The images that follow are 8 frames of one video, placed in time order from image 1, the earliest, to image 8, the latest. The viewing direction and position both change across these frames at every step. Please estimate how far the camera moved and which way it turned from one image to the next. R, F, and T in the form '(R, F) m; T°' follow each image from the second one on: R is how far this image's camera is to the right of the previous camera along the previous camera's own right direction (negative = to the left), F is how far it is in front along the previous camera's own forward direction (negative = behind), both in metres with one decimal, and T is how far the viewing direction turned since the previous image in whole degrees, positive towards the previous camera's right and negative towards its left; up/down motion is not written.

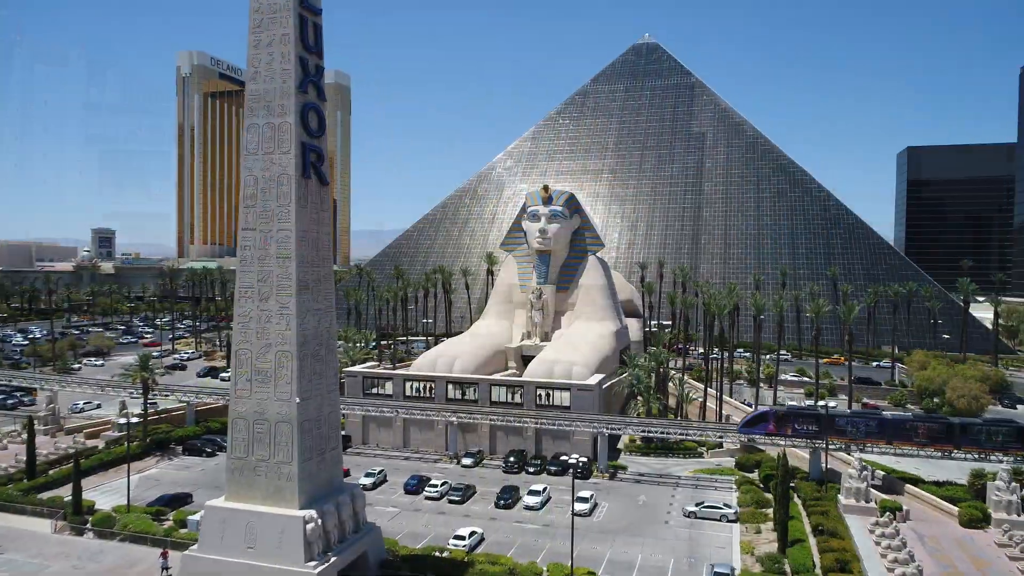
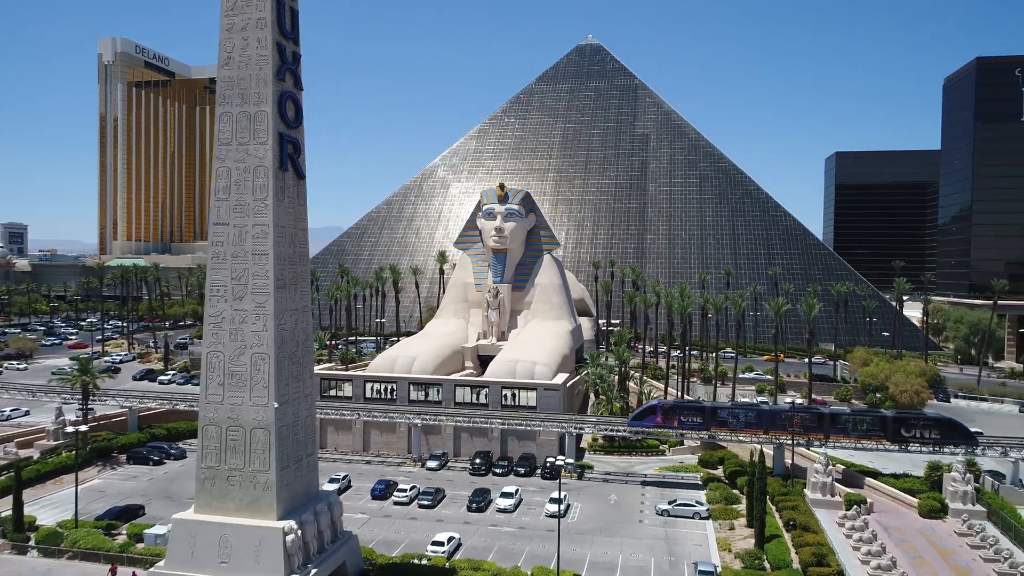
(-1.1, +0.4) m; +5°
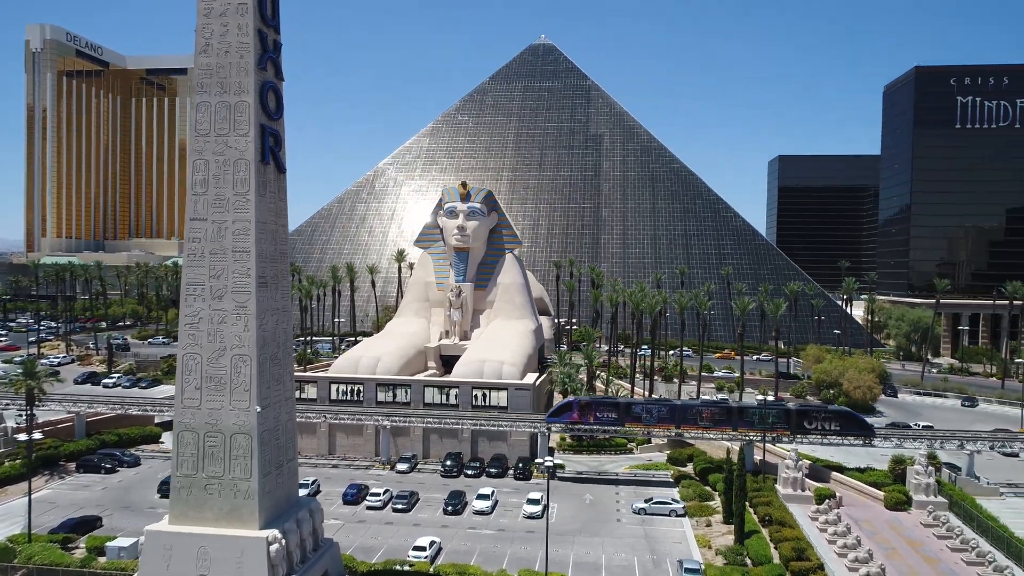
(-1.0, +0.3) m; +4°
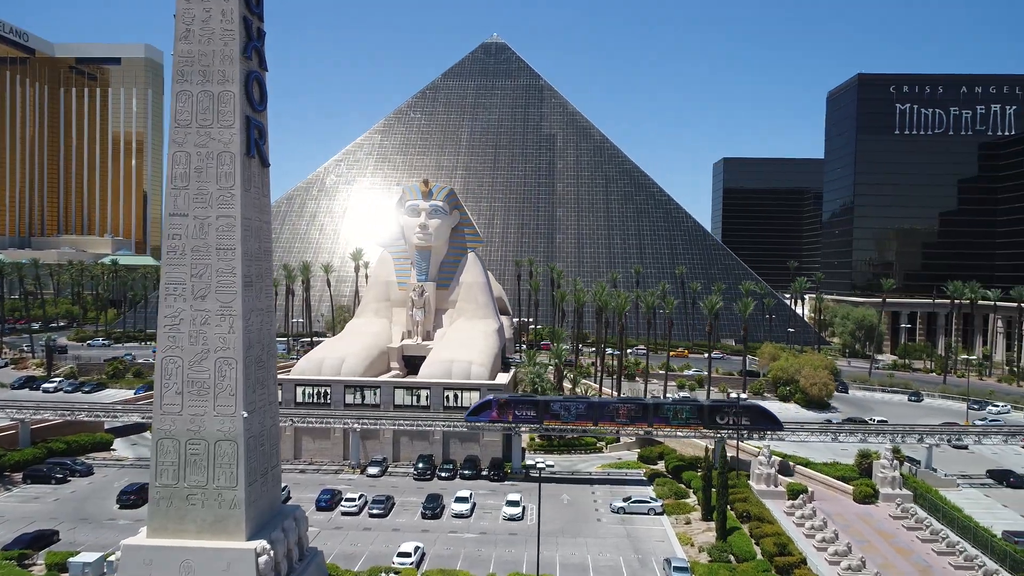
(-1.0, +0.3) m; +5°
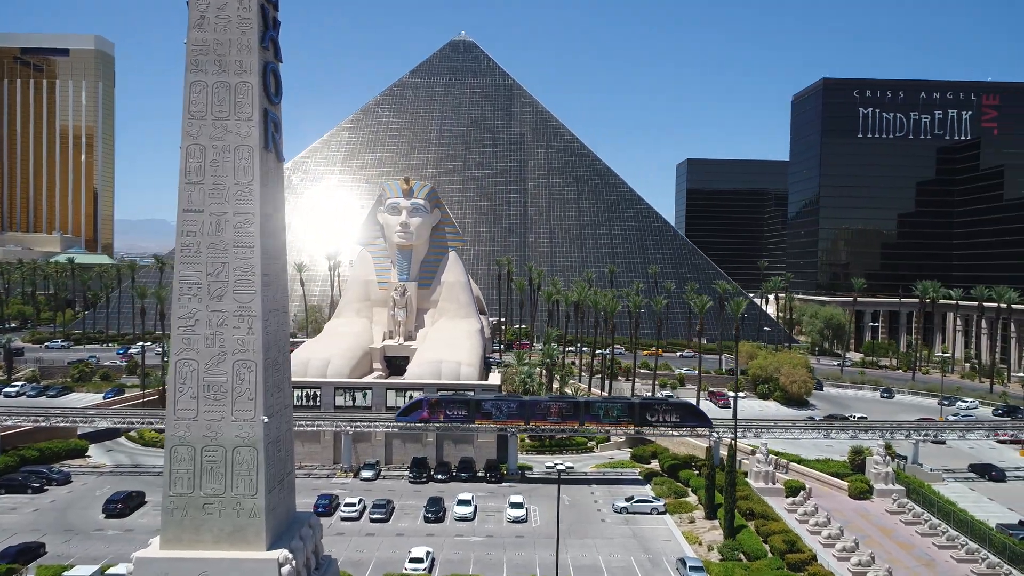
(-1.3, +0.3) m; +3°
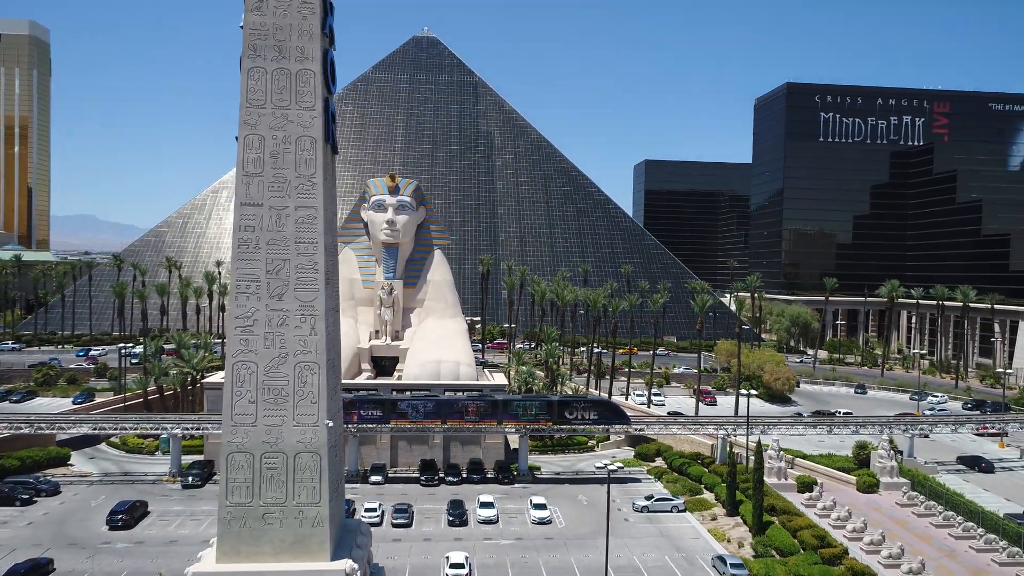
(-2.2, +0.4) m; +4°
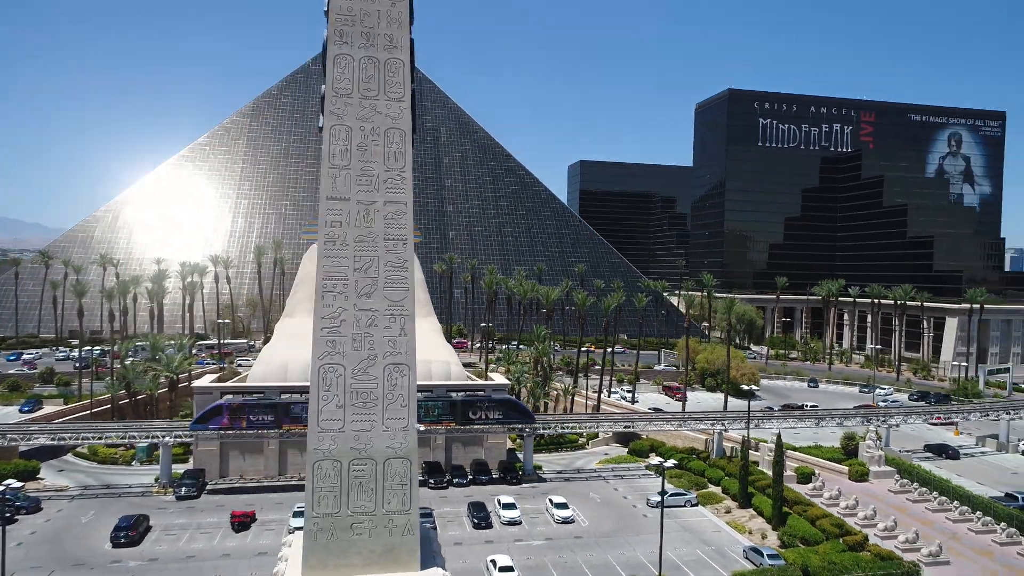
(-2.9, +0.4) m; +7°
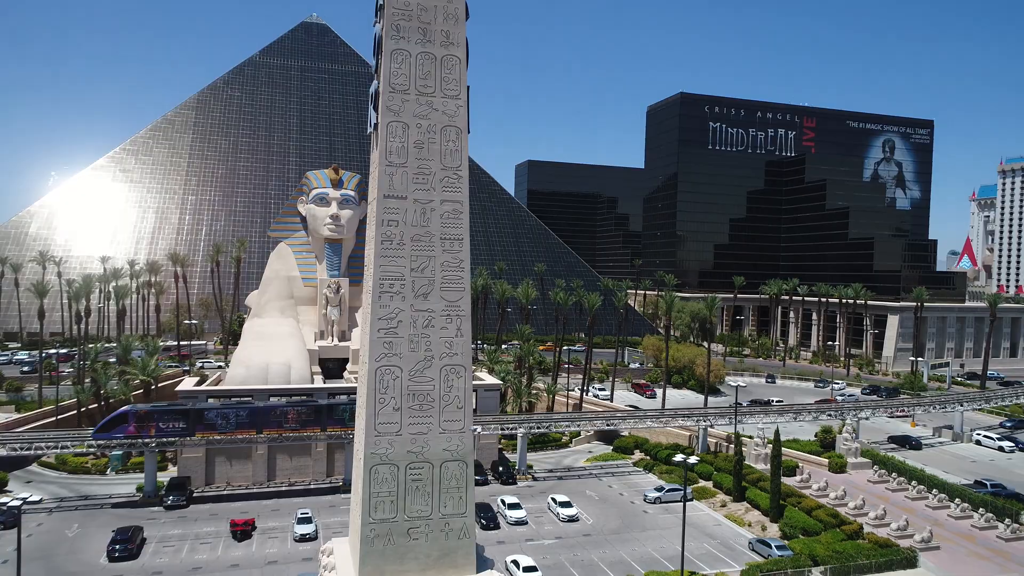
(-2.0, +0.1) m; +5°
